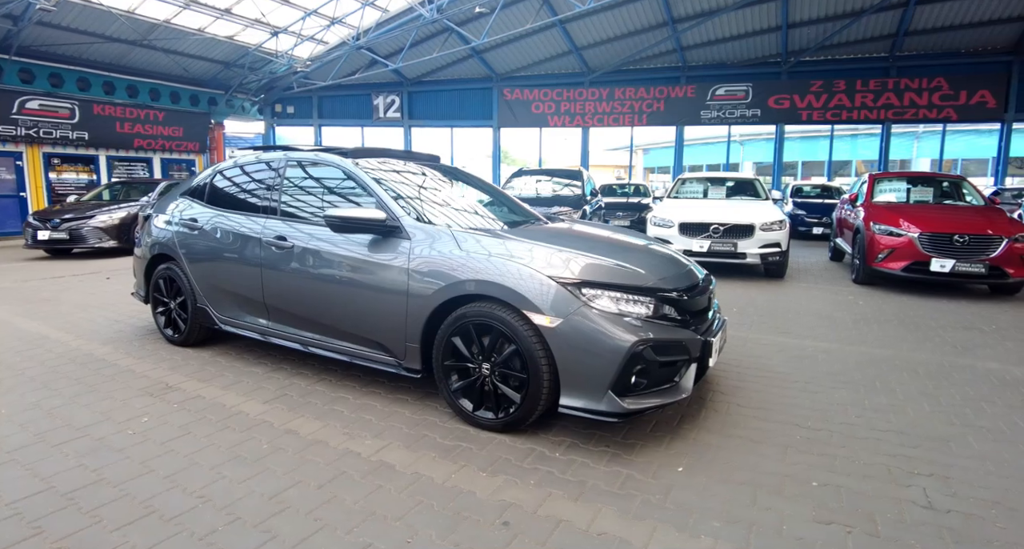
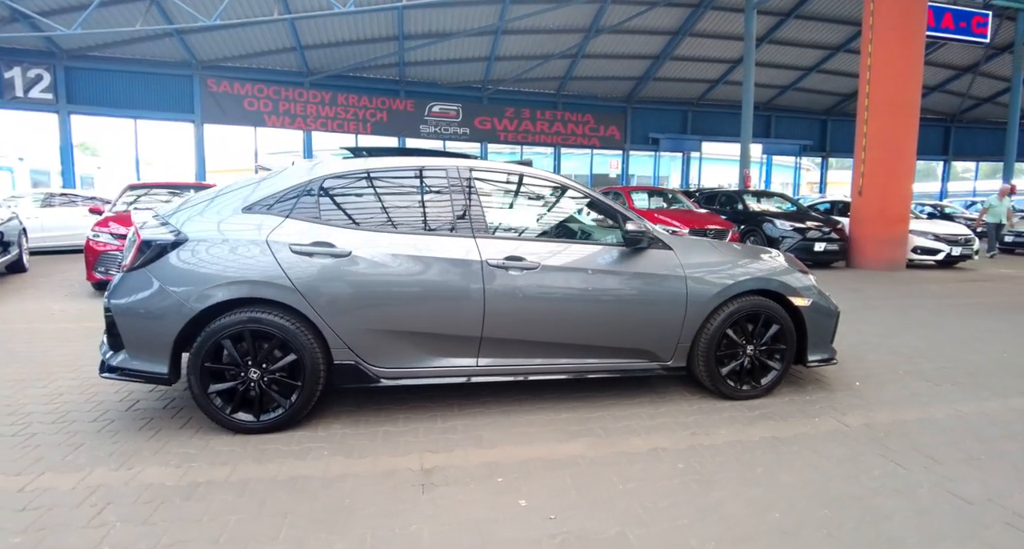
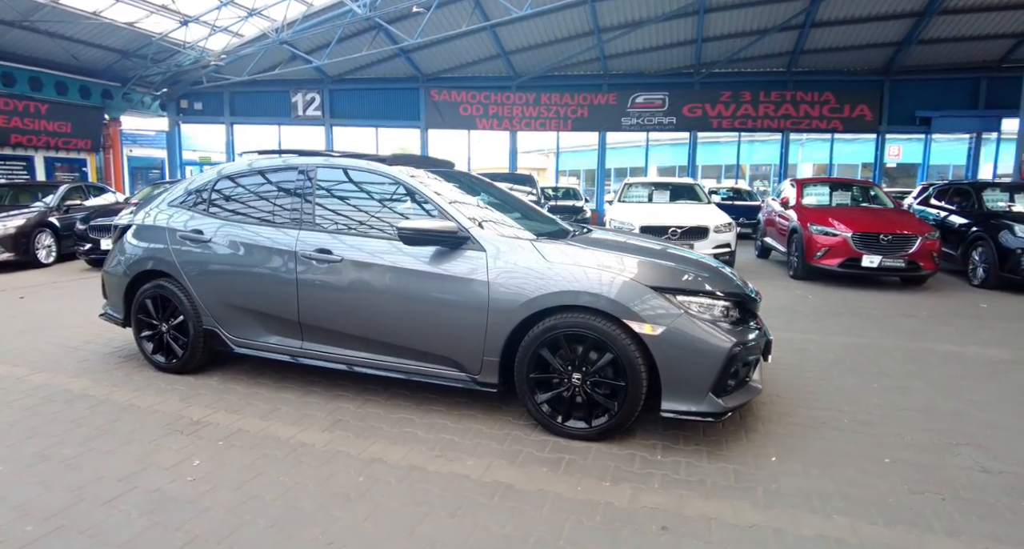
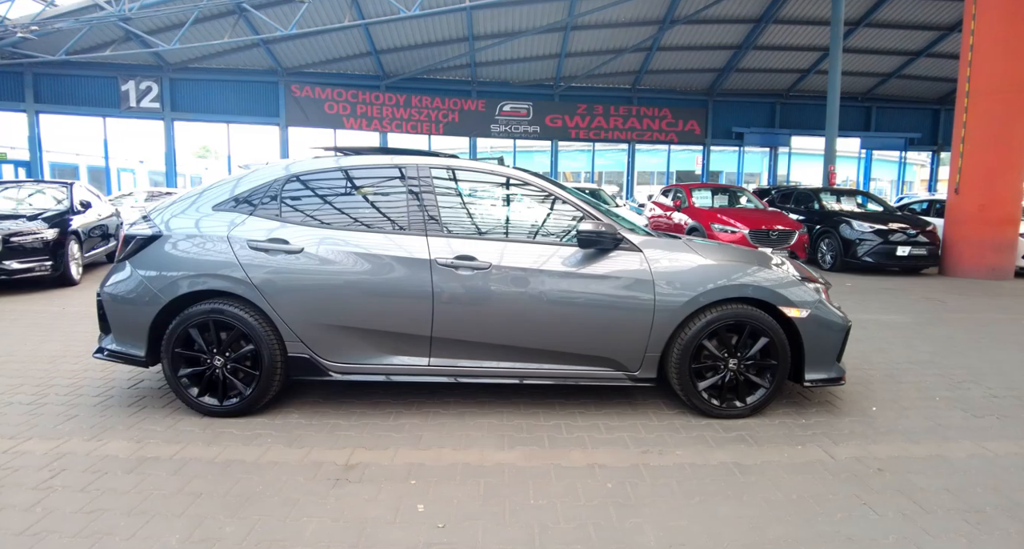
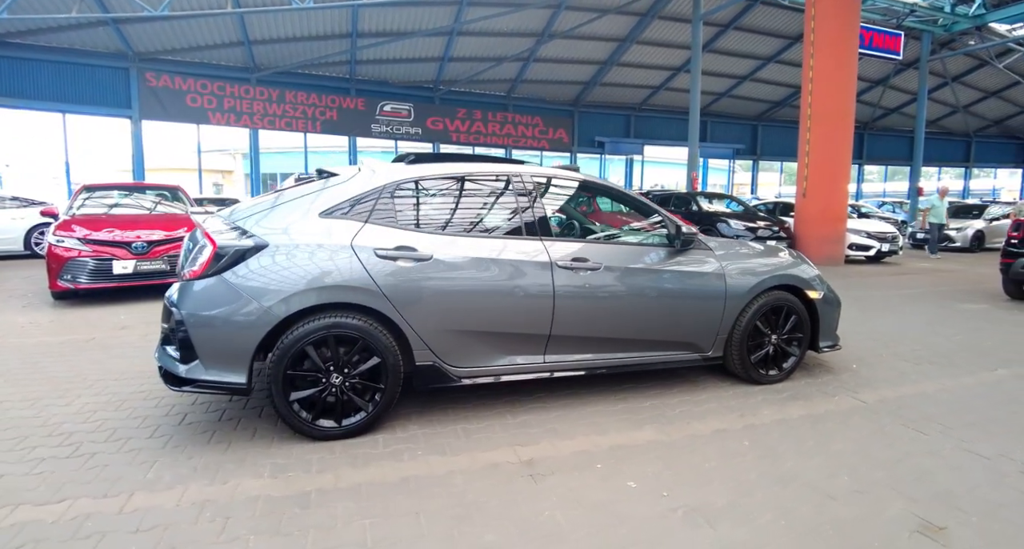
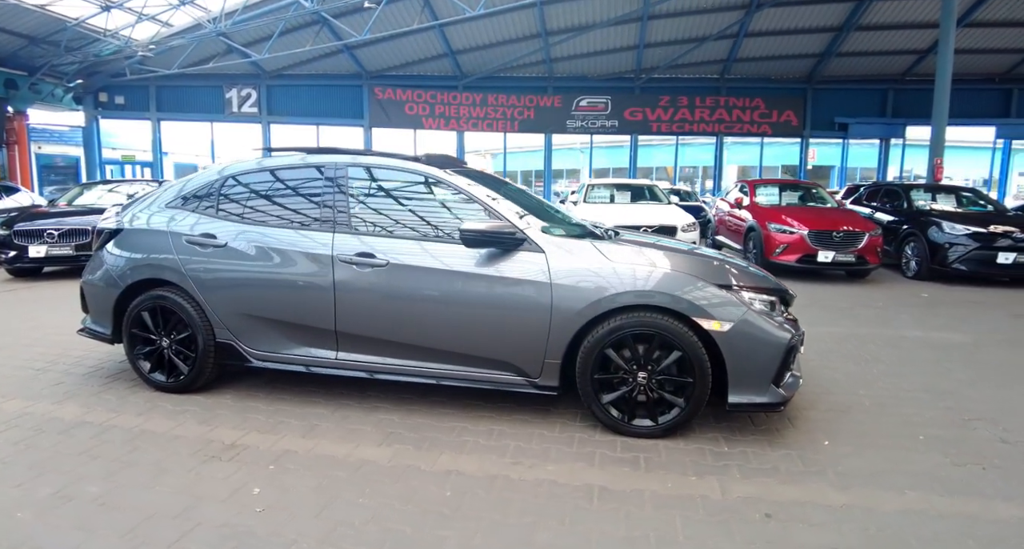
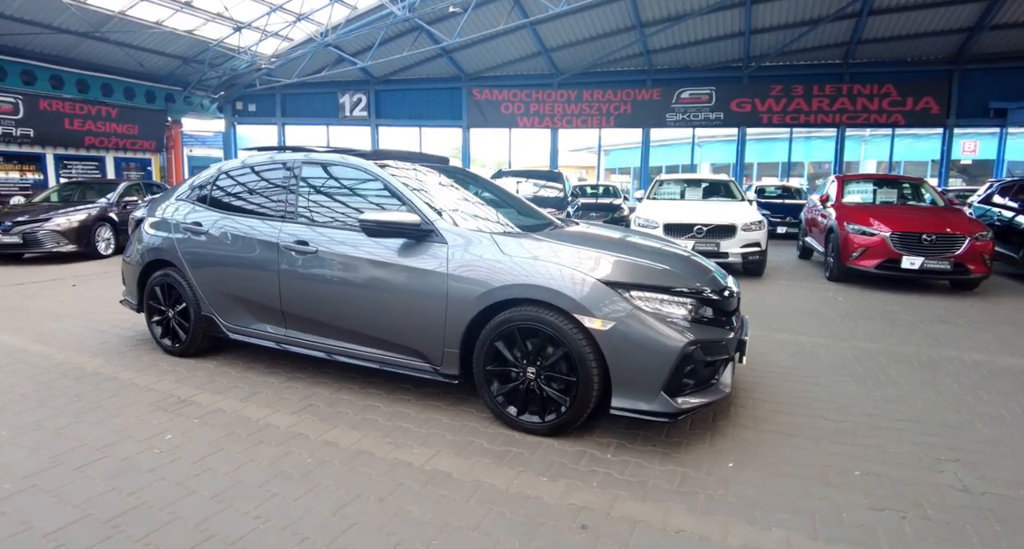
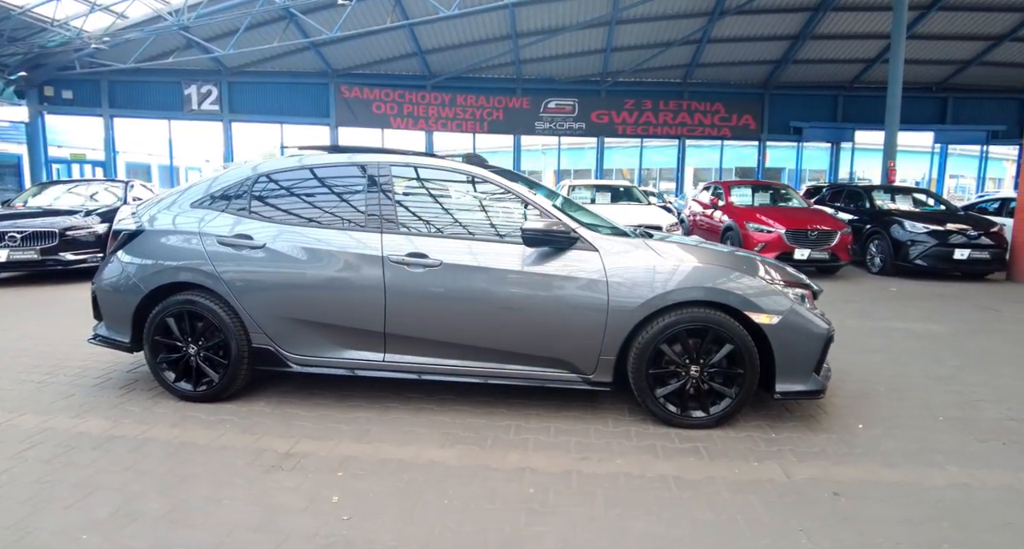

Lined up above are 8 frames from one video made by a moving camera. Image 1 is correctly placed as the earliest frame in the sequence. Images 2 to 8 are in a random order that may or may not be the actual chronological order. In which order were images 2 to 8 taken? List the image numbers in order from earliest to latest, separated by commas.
7, 3, 6, 8, 4, 2, 5
